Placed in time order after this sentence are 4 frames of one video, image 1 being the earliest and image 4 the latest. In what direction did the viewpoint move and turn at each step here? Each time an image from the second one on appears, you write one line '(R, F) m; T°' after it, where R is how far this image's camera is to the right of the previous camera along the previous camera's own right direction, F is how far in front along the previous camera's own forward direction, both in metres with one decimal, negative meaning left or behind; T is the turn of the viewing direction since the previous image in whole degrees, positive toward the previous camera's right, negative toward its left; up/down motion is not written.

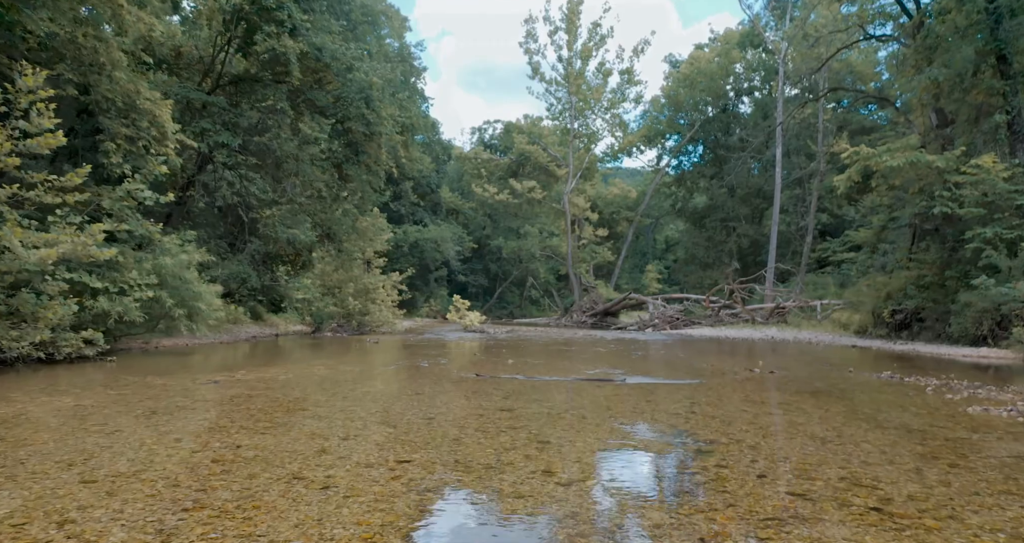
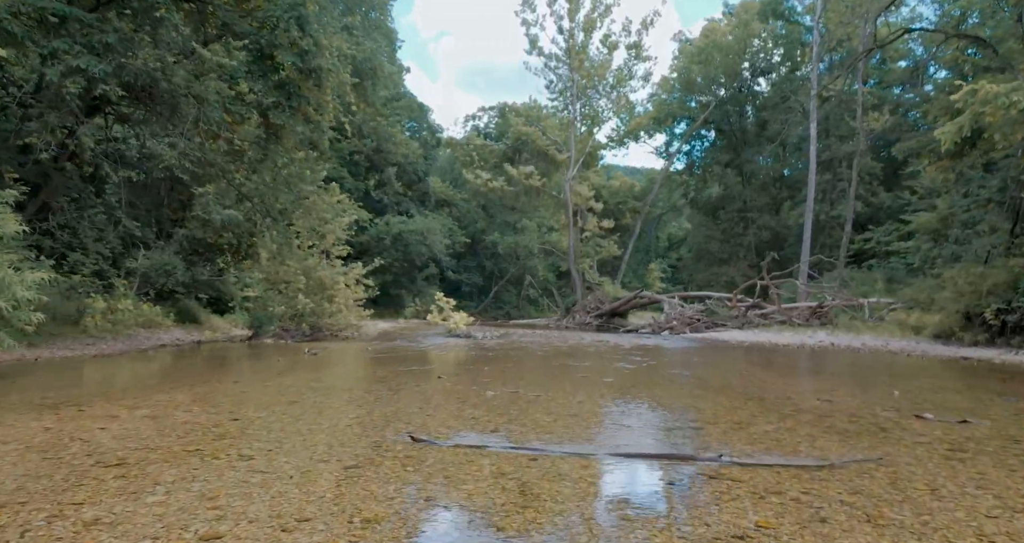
(+0.1, +3.2) m; 0°
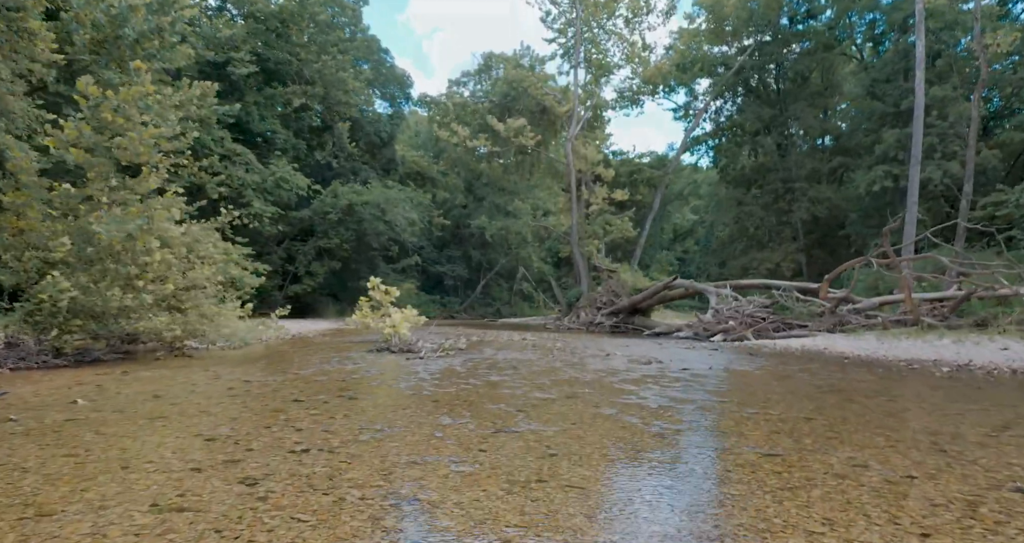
(+0.3, +6.2) m; 0°
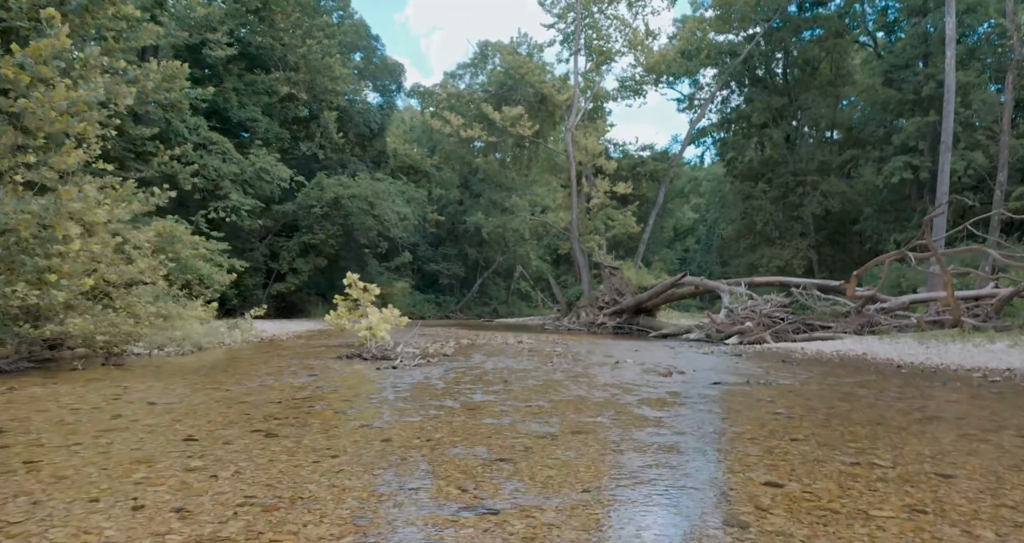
(+0.1, +1.2) m; 0°
